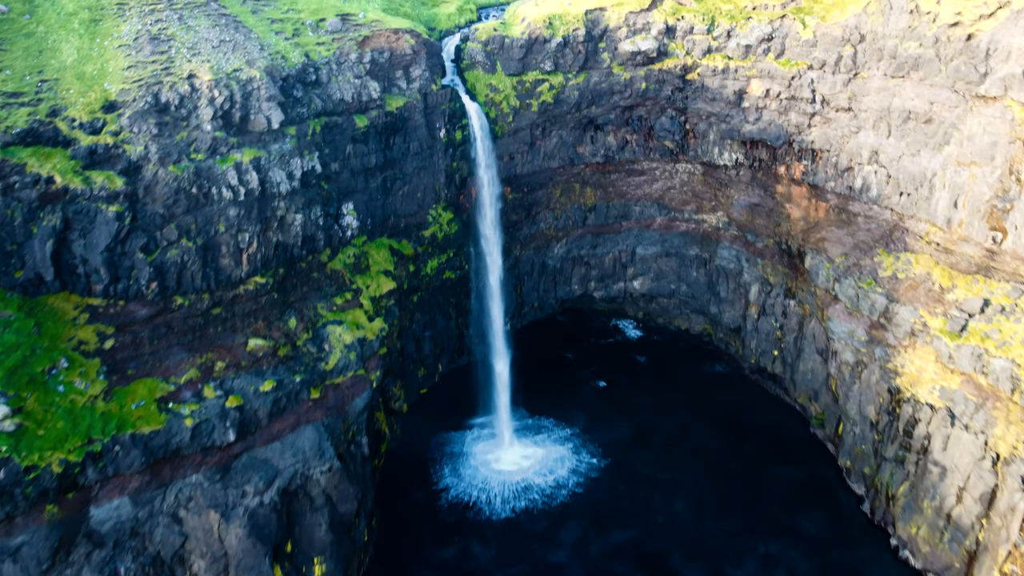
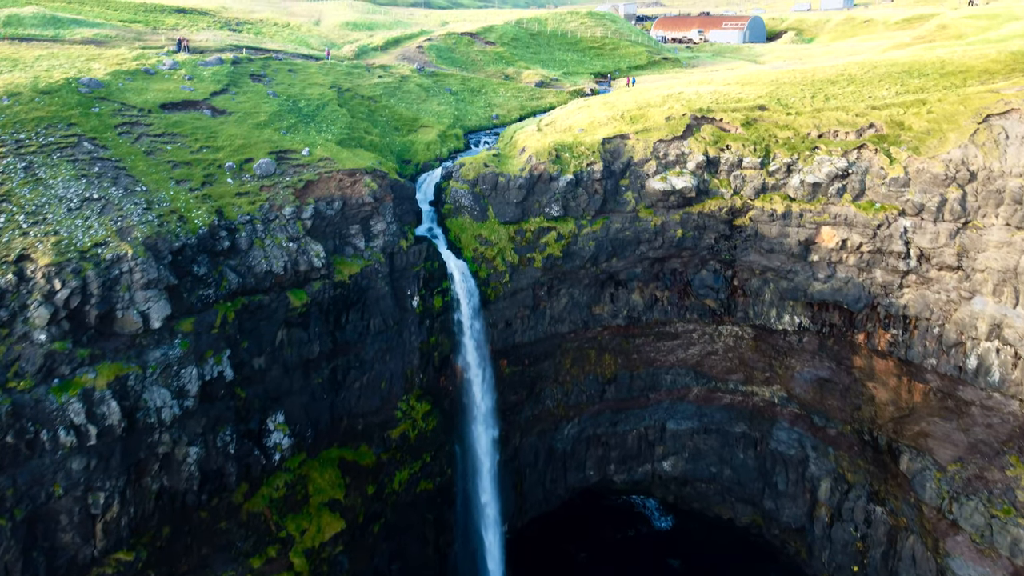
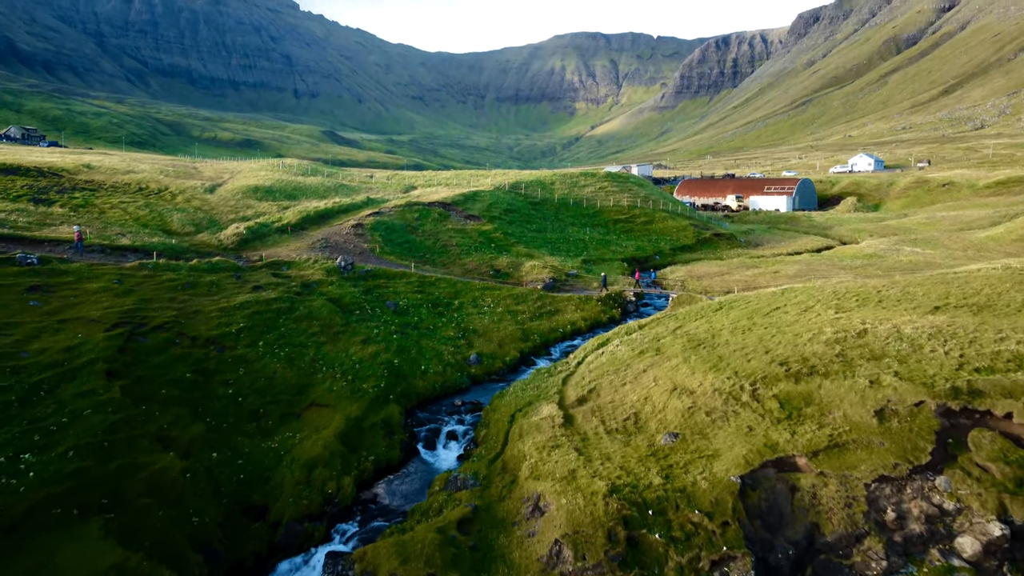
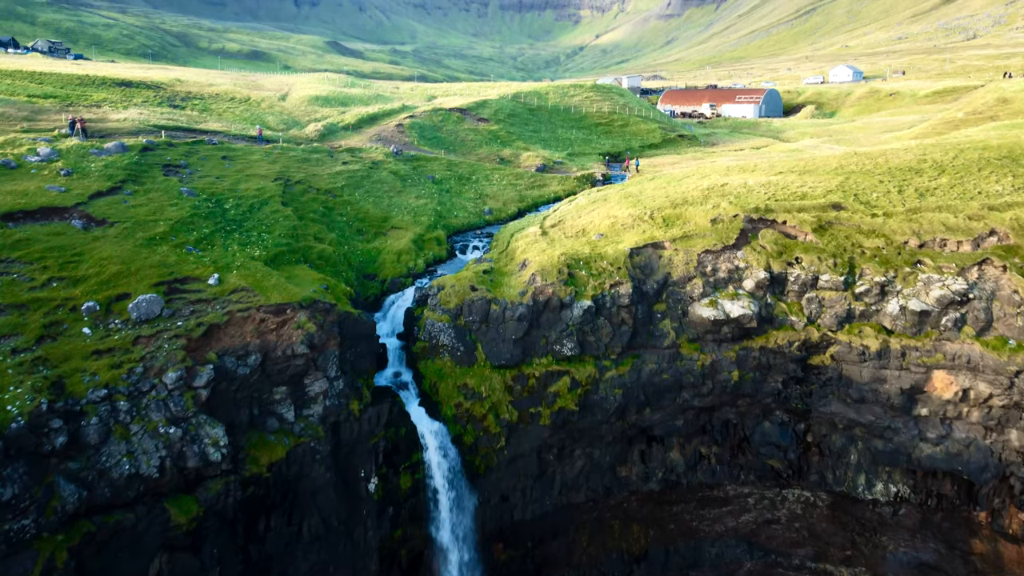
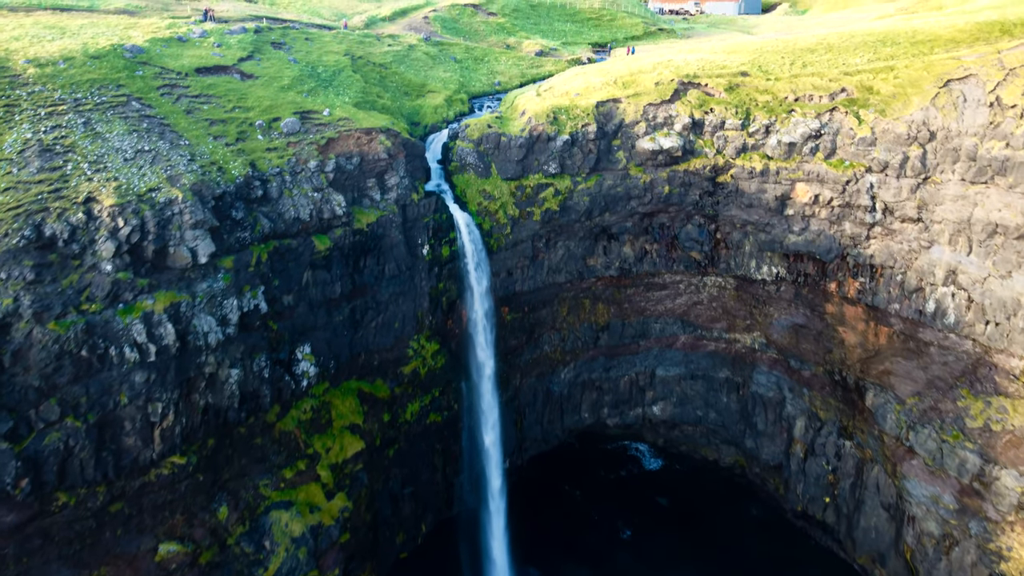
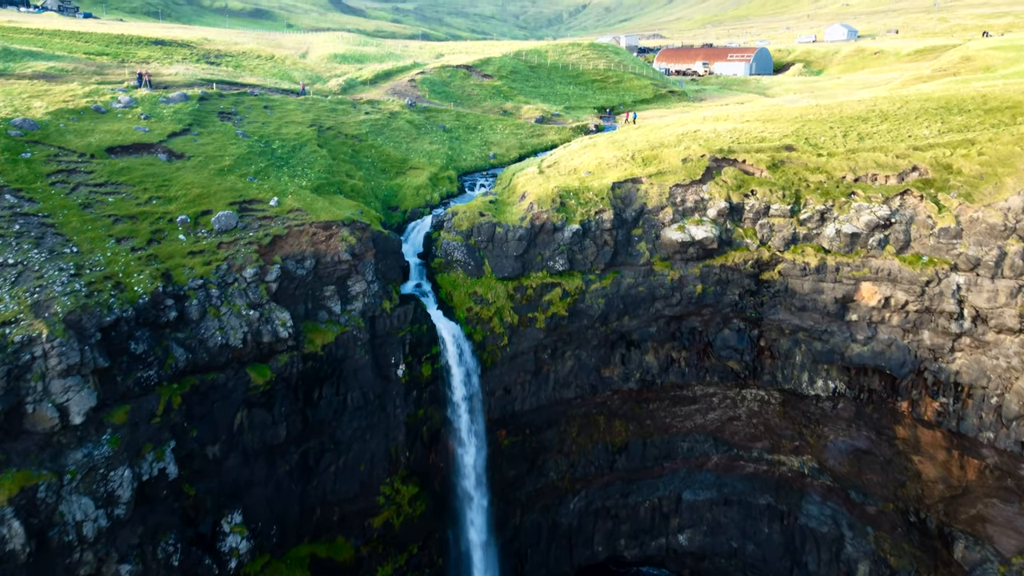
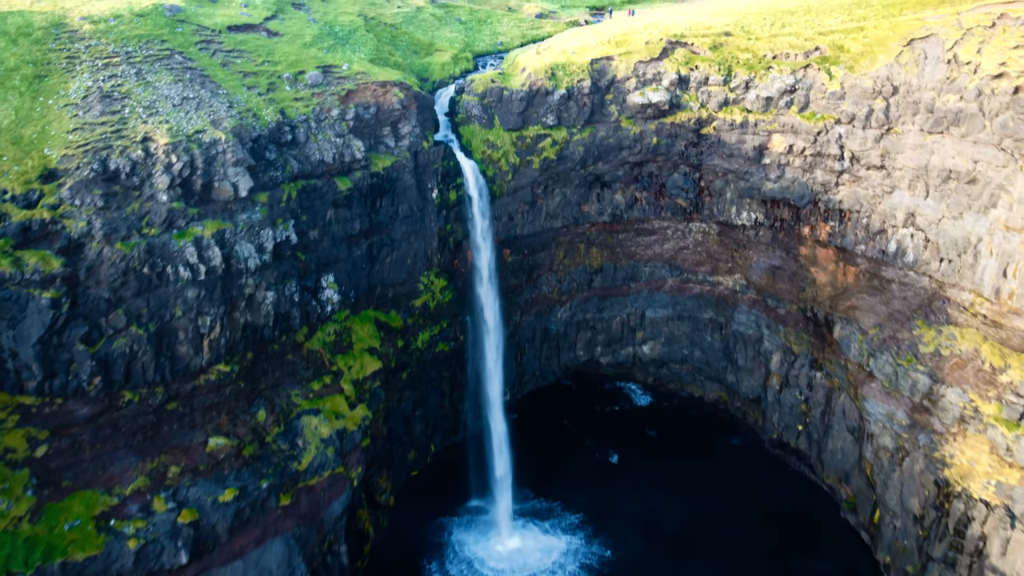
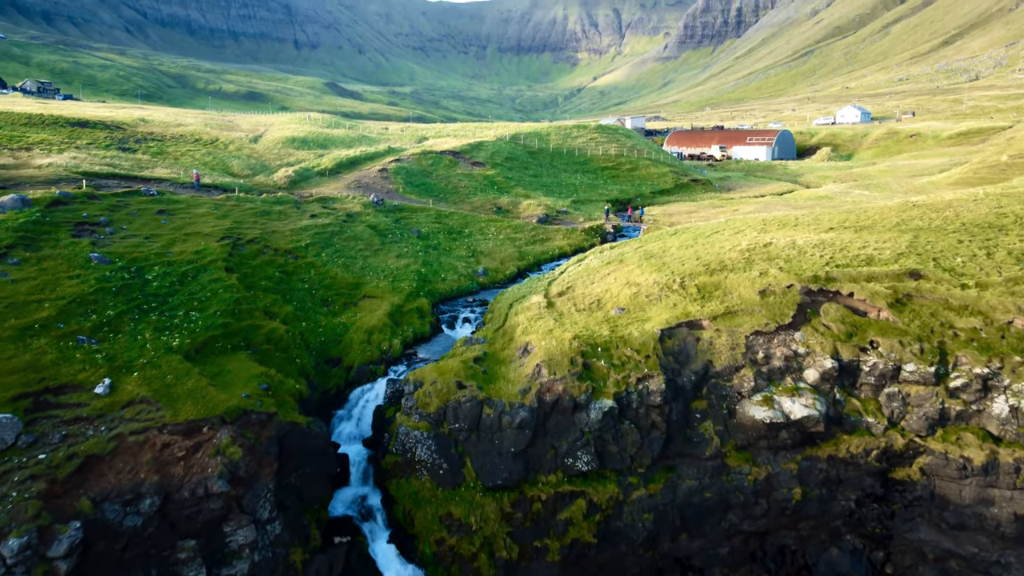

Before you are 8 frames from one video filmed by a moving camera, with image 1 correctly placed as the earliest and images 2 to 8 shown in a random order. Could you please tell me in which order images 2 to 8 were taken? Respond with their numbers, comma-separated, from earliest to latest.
7, 5, 2, 6, 4, 8, 3
